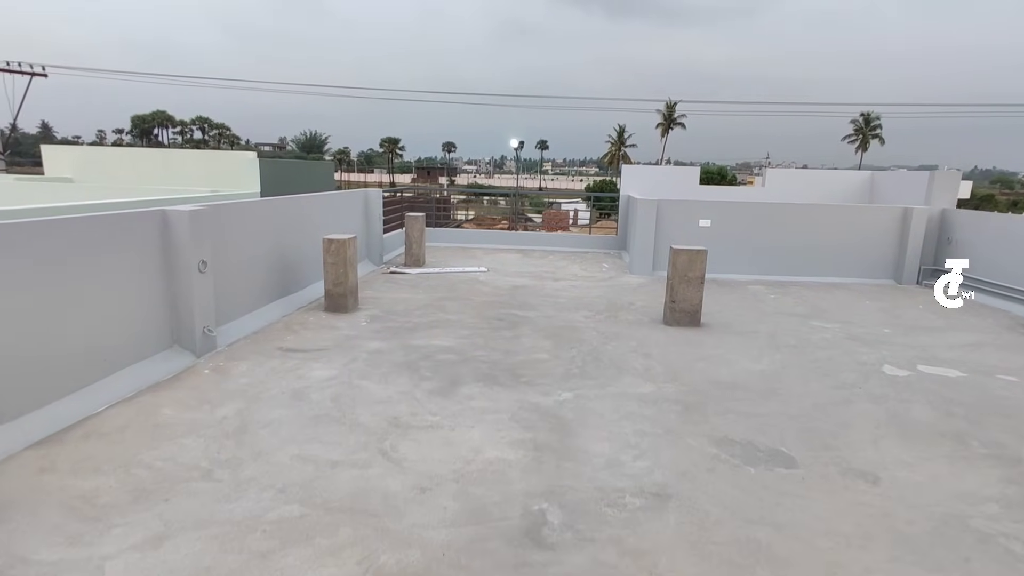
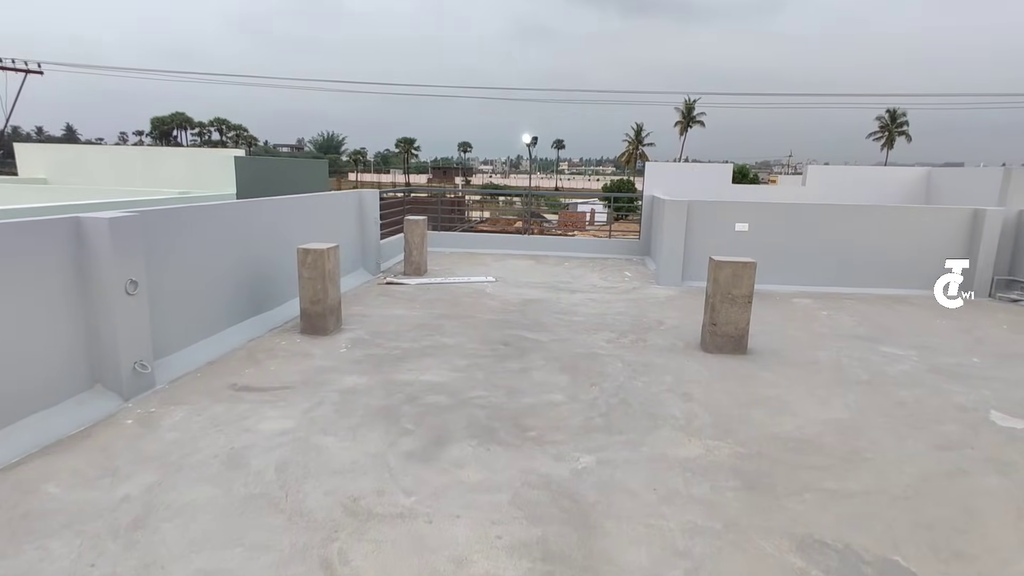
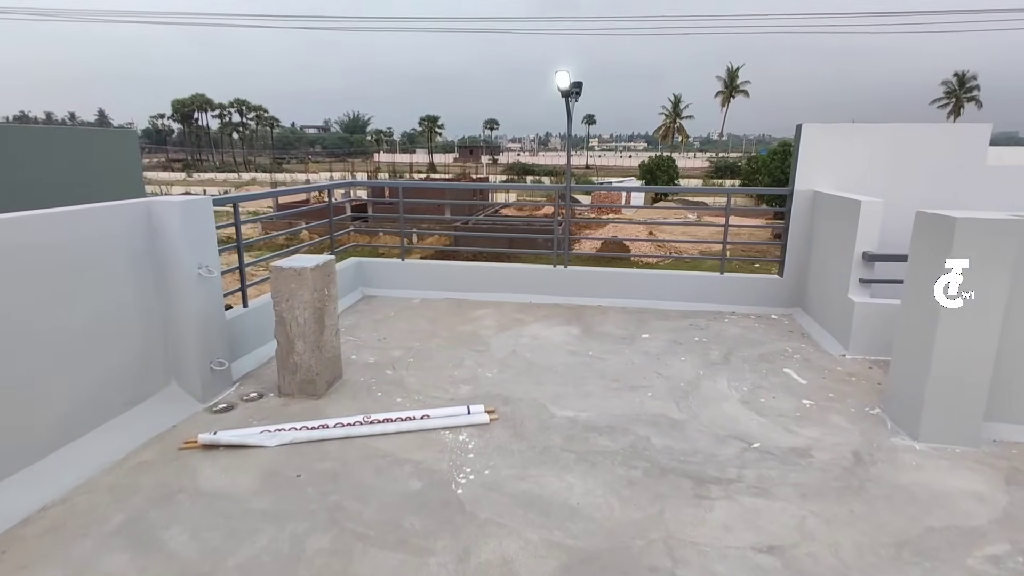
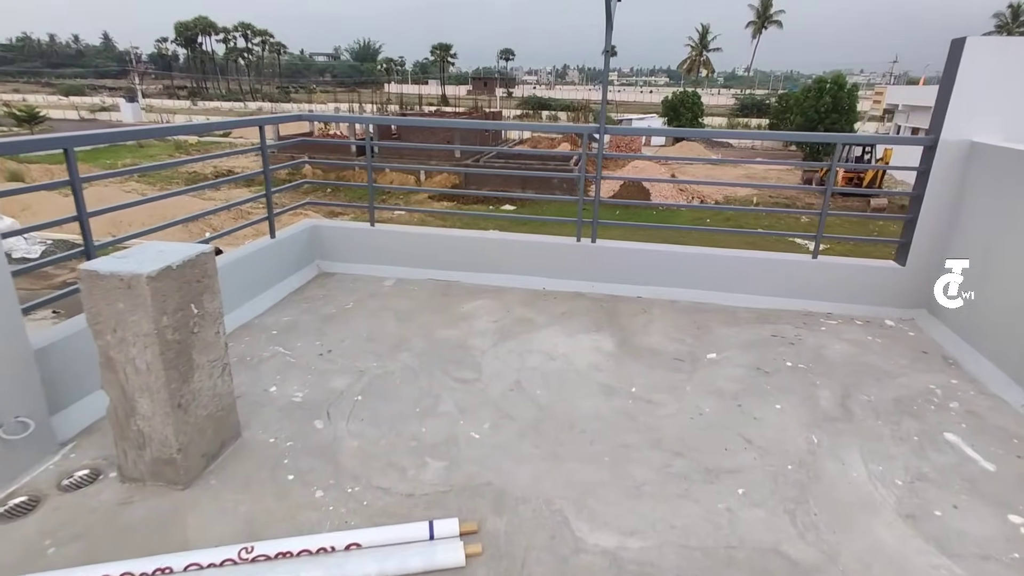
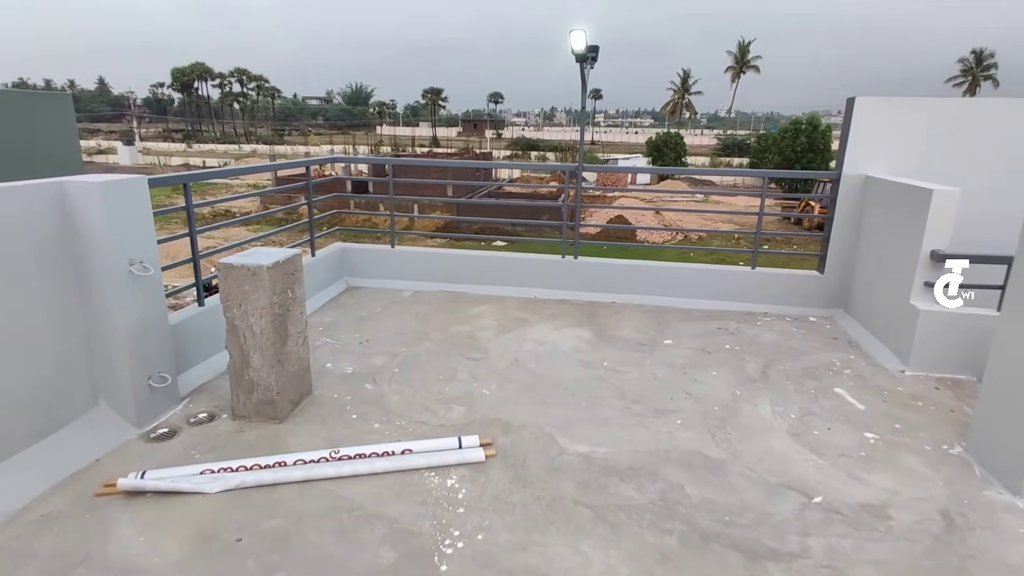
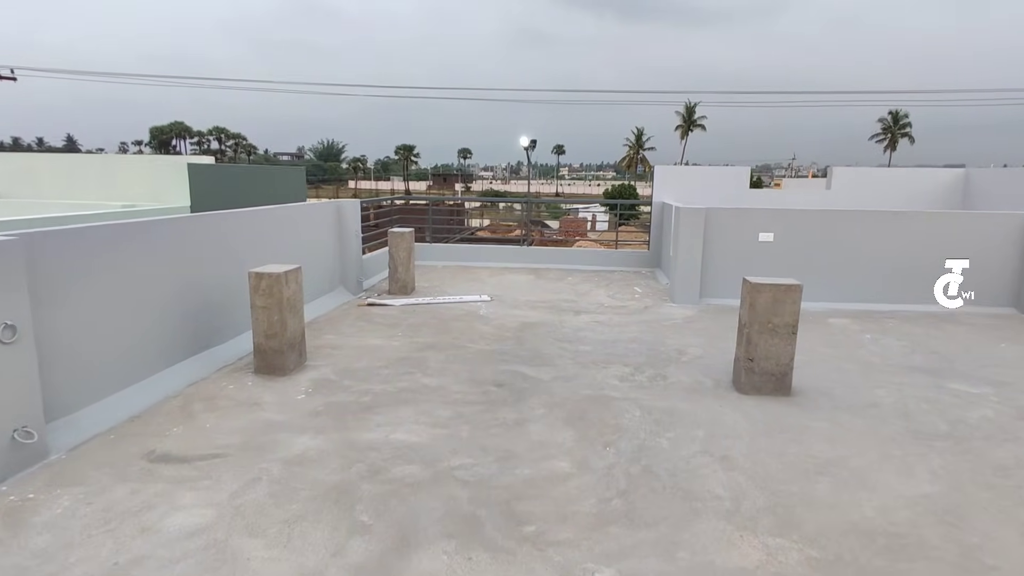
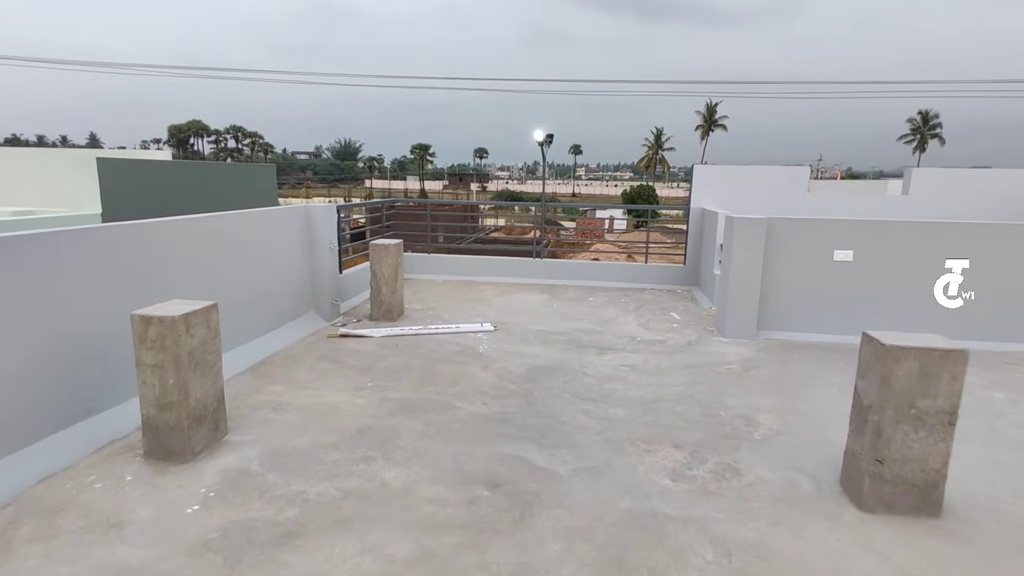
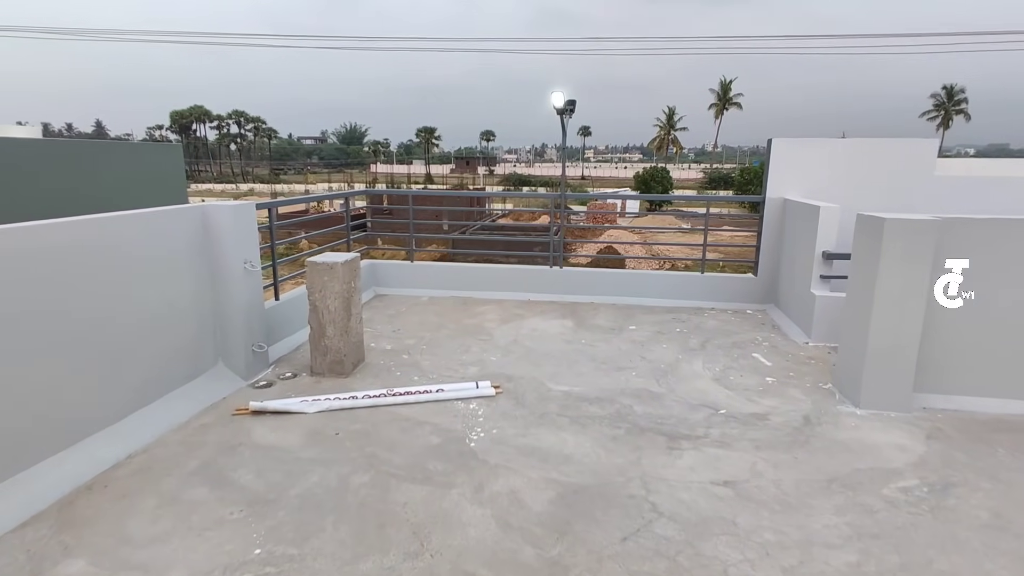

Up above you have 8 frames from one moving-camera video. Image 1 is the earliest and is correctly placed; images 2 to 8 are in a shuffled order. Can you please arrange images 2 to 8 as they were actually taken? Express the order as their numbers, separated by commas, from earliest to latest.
2, 6, 7, 8, 3, 5, 4
